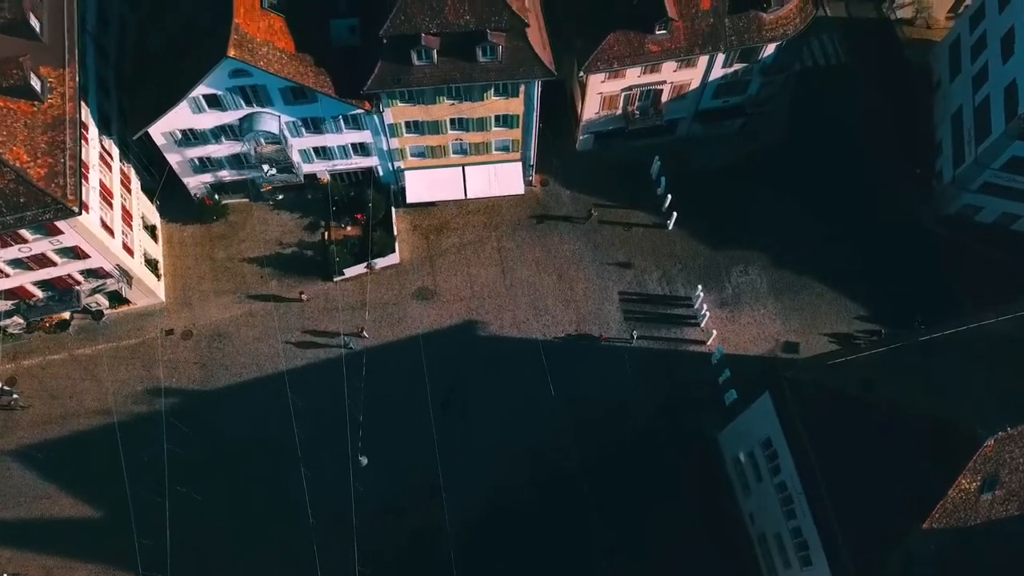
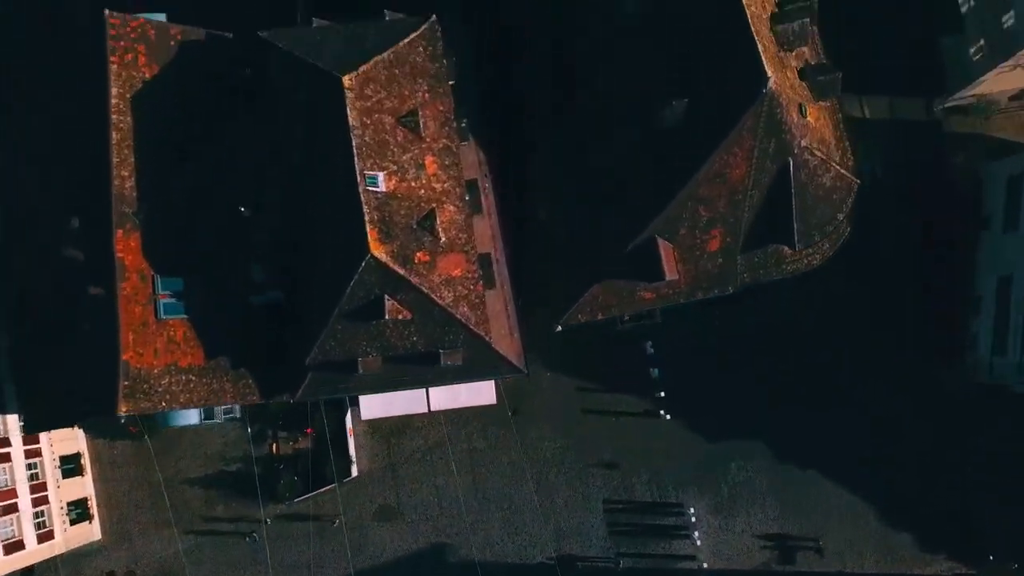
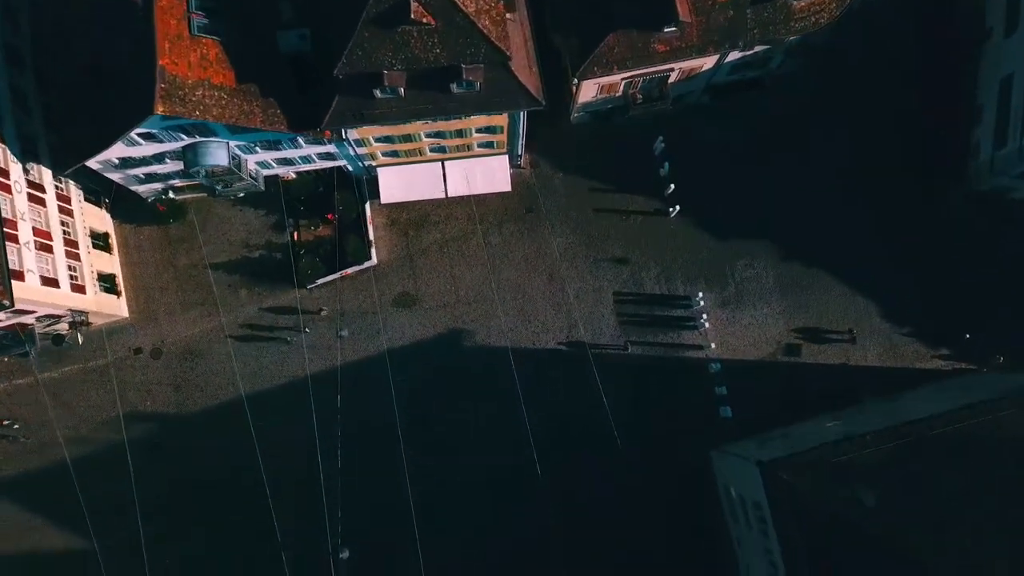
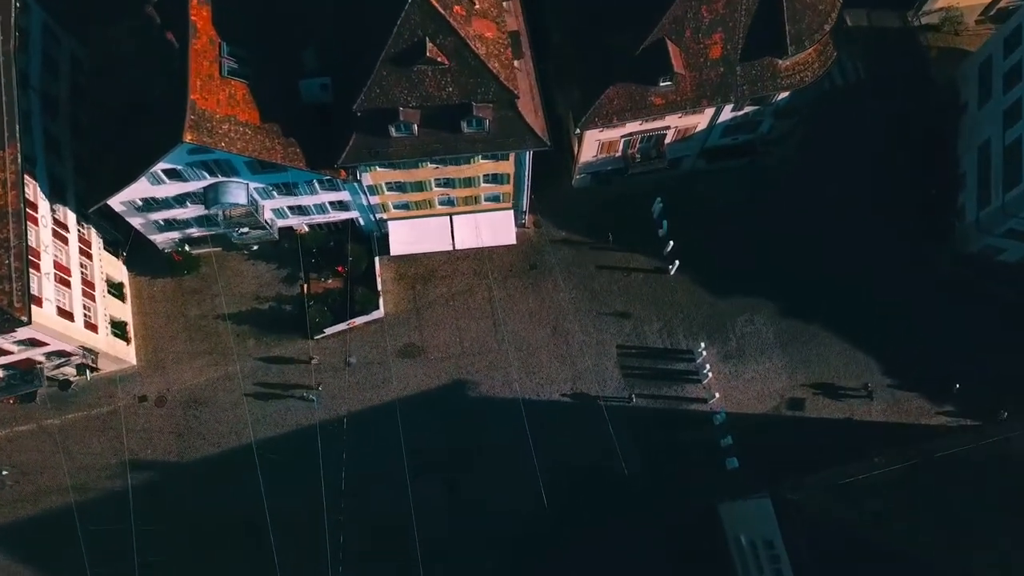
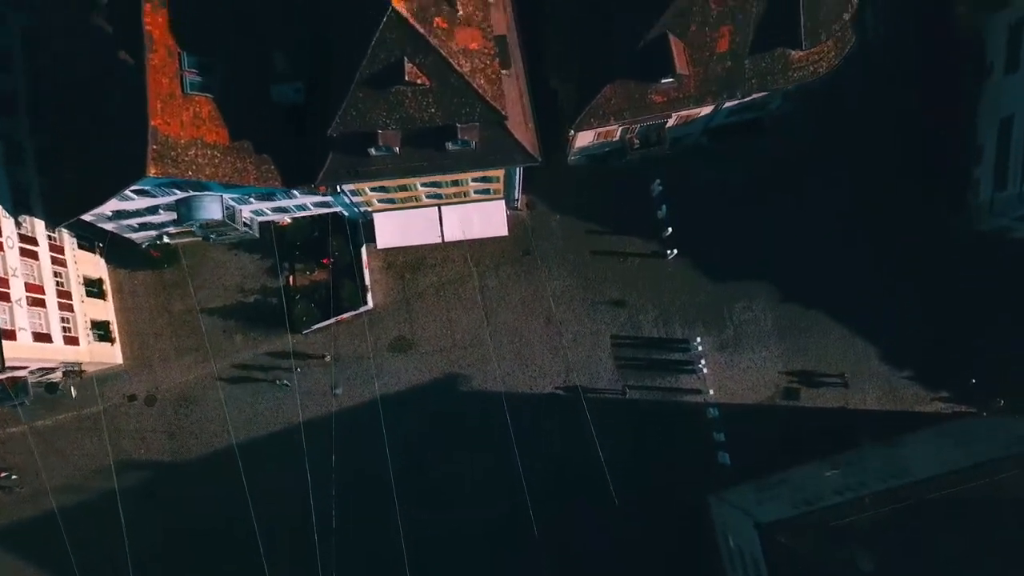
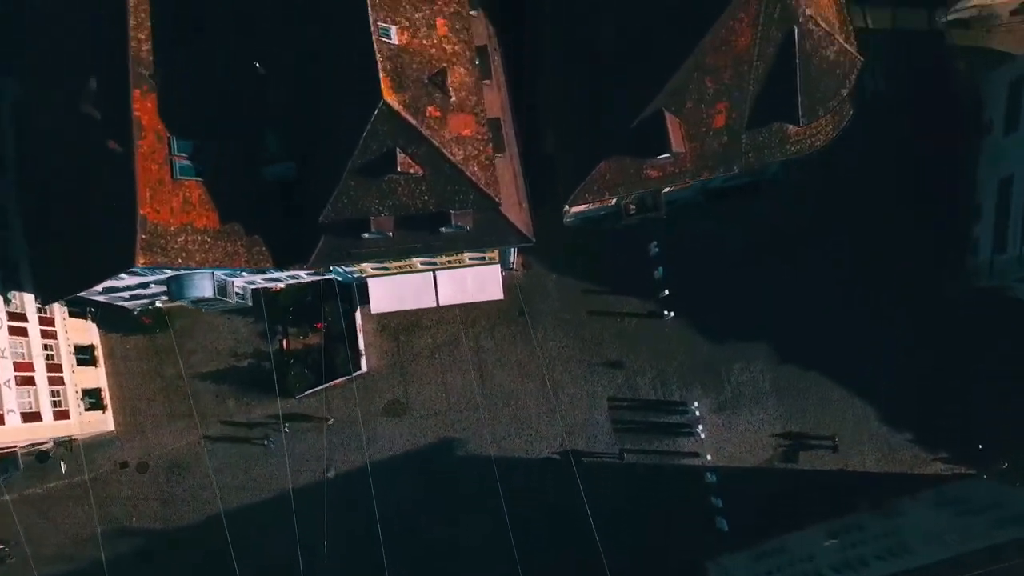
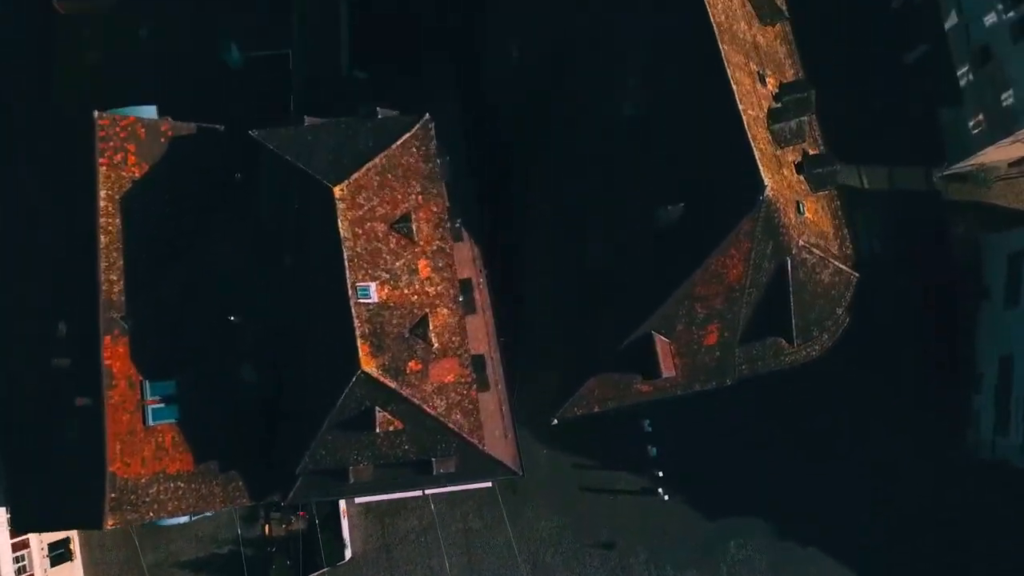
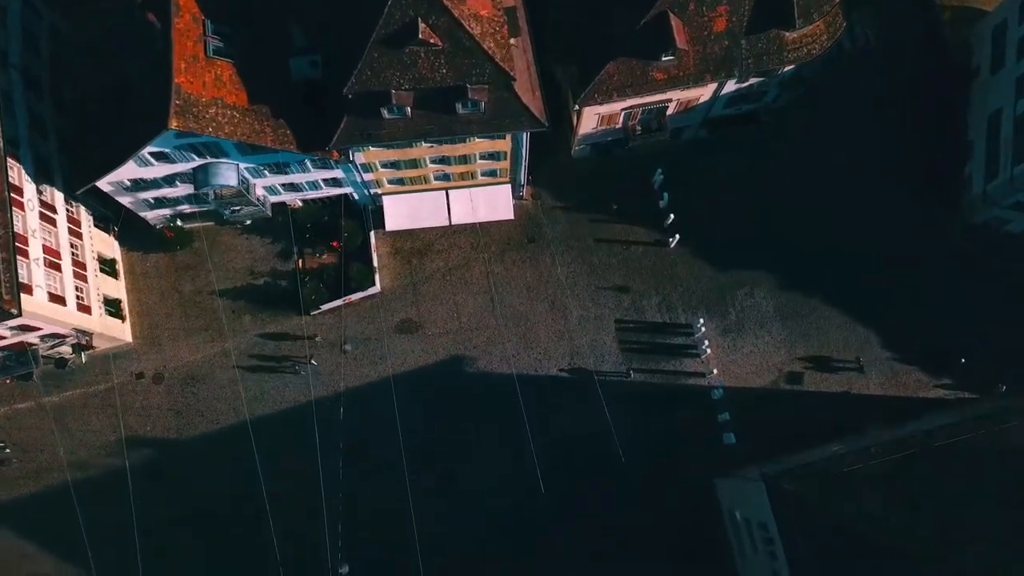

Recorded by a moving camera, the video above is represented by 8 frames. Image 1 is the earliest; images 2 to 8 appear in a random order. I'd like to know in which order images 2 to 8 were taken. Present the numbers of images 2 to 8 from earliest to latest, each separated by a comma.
4, 8, 3, 5, 6, 2, 7
